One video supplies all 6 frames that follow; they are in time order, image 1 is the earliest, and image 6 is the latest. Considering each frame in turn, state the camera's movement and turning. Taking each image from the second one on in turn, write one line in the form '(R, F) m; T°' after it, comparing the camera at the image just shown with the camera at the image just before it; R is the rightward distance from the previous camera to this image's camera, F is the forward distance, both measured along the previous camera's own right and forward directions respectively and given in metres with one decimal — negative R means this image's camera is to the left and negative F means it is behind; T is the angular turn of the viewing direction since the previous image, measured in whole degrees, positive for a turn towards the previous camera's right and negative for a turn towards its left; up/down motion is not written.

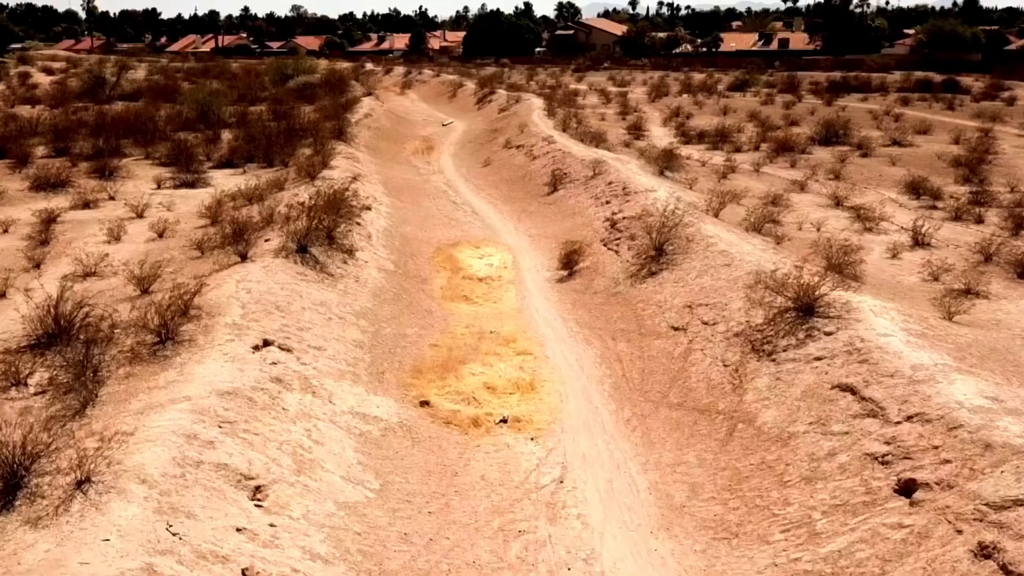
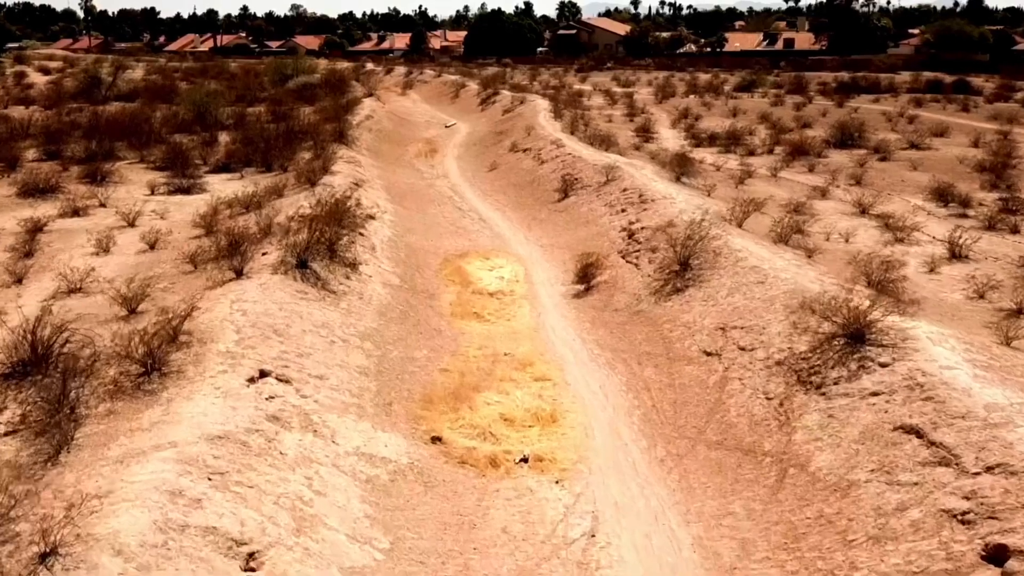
(-0.2, +1.0) m; 0°
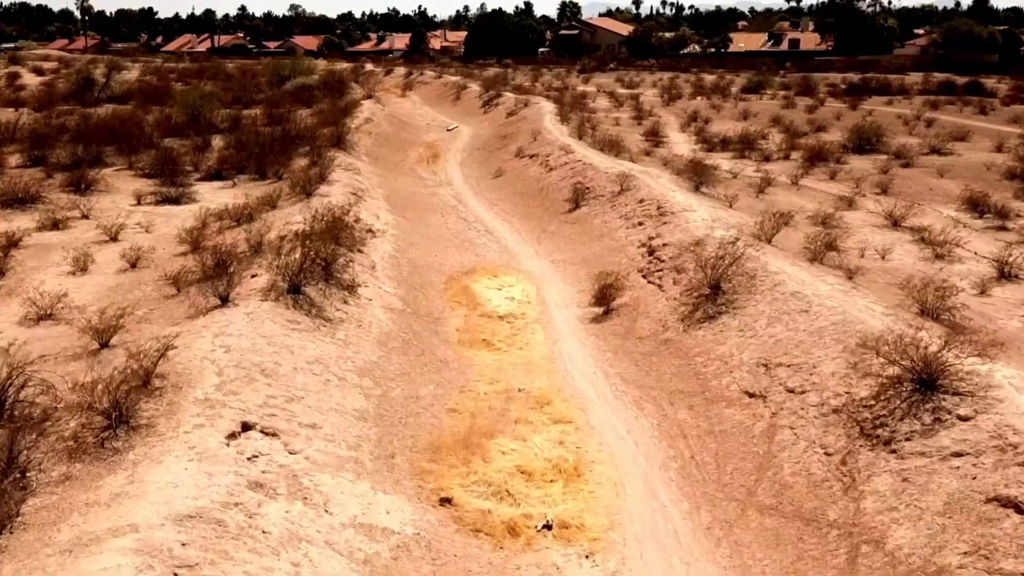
(-0.2, +1.3) m; 0°
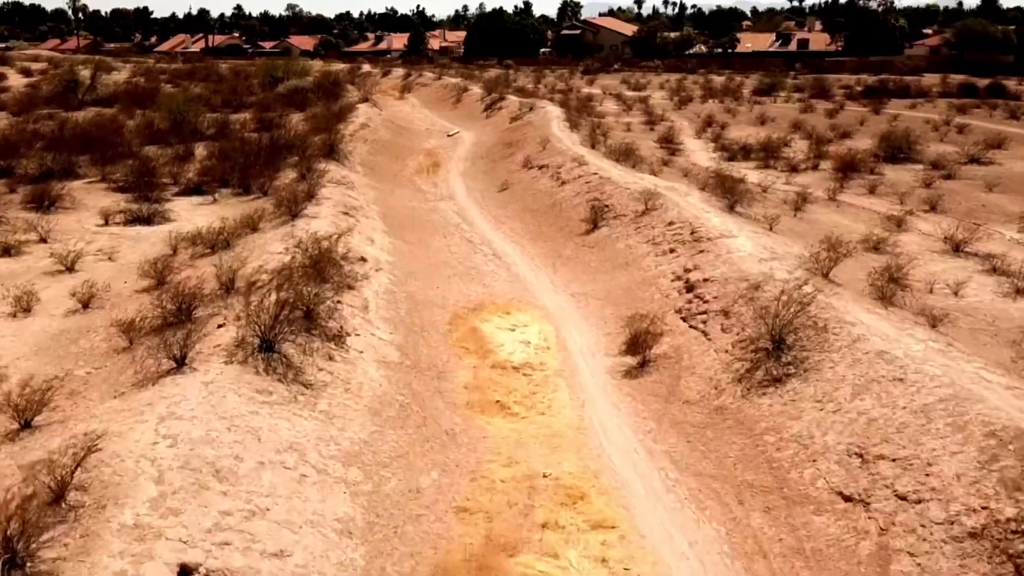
(-0.2, +2.3) m; 0°
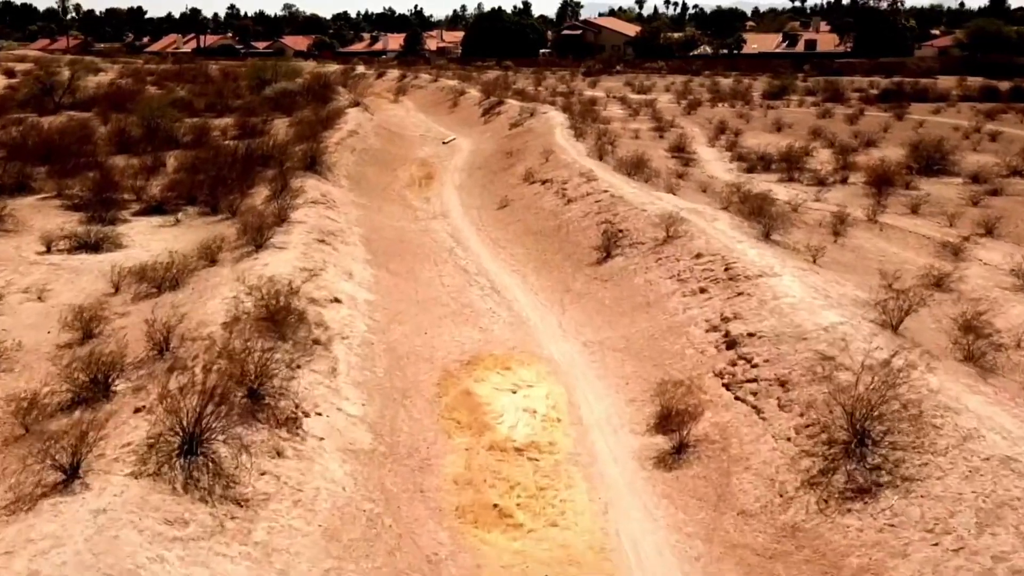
(0.0, +2.5) m; 0°
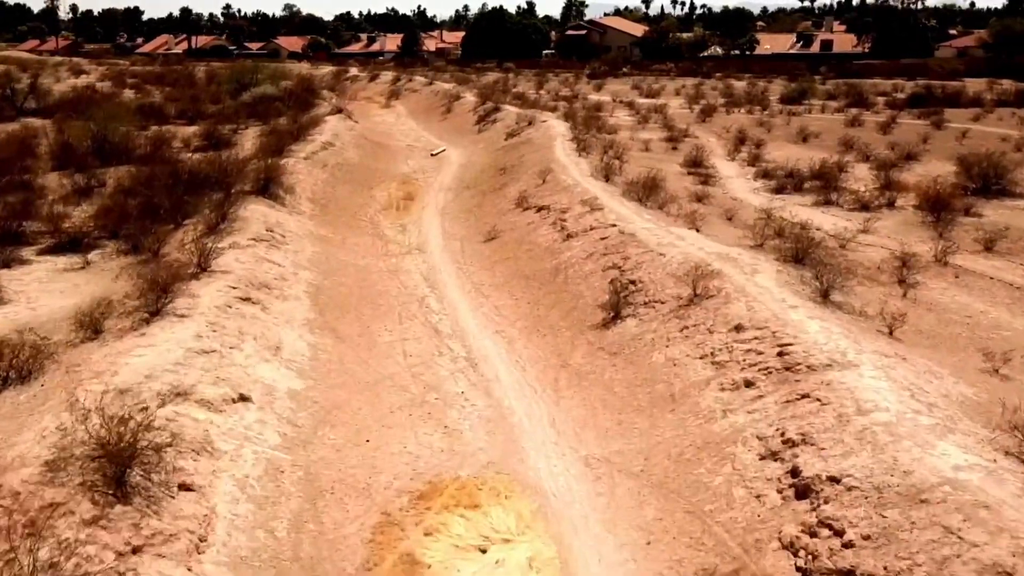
(+0.3, +3.7) m; 0°
